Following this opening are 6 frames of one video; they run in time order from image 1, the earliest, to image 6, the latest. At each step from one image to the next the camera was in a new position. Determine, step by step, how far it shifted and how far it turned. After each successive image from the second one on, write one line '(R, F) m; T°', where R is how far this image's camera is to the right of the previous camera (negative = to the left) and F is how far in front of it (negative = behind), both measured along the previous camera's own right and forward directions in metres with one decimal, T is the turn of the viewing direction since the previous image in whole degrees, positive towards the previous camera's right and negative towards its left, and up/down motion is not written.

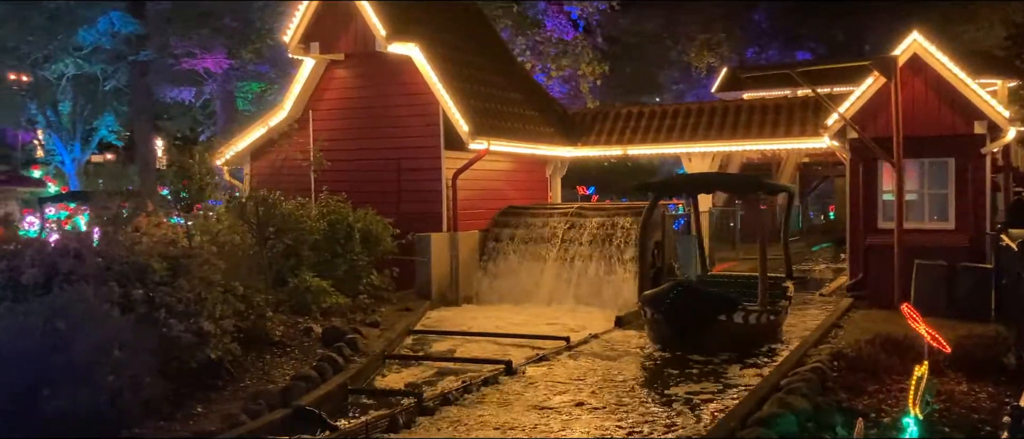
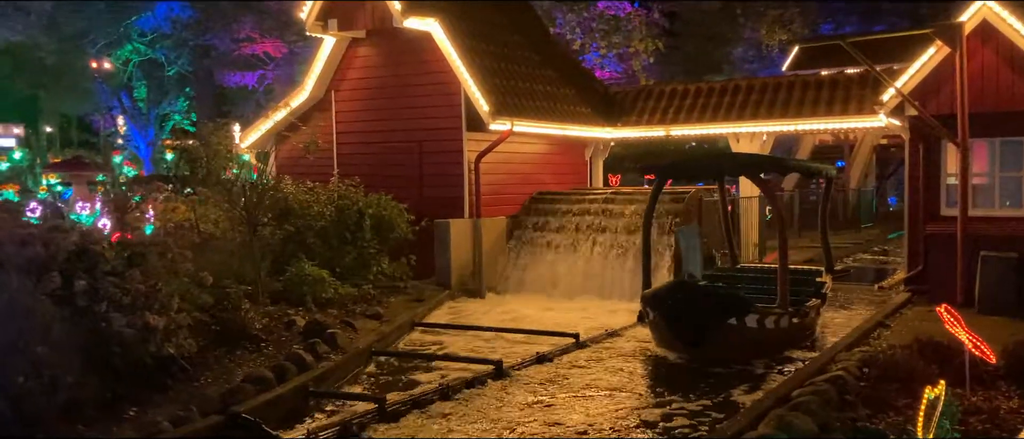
(+0.9, +0.9) m; -5°
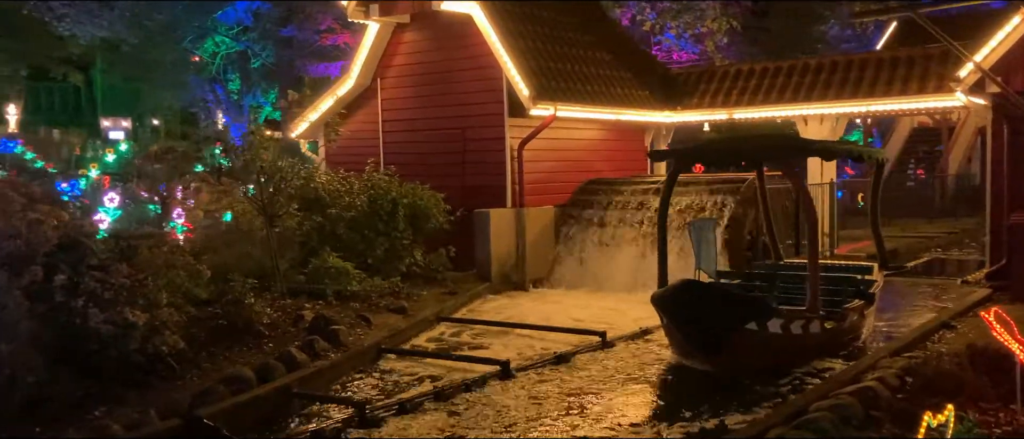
(+0.8, +0.6) m; -6°
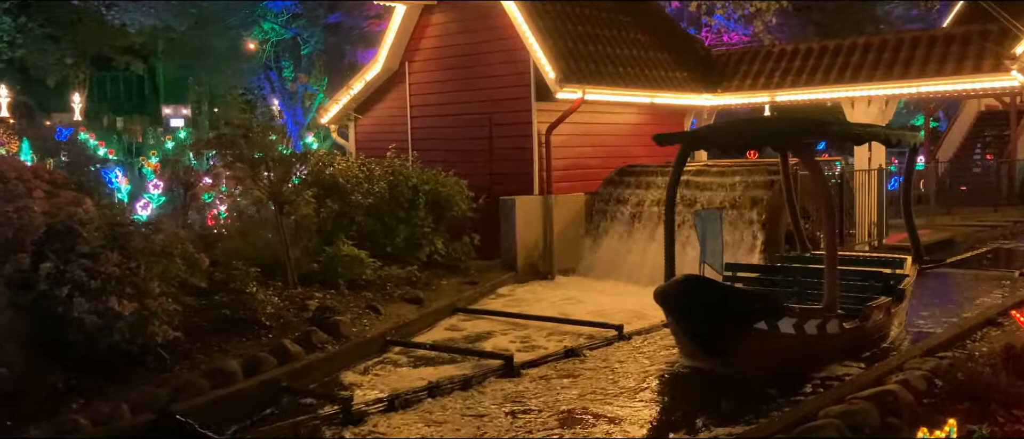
(+0.5, +0.4) m; -4°
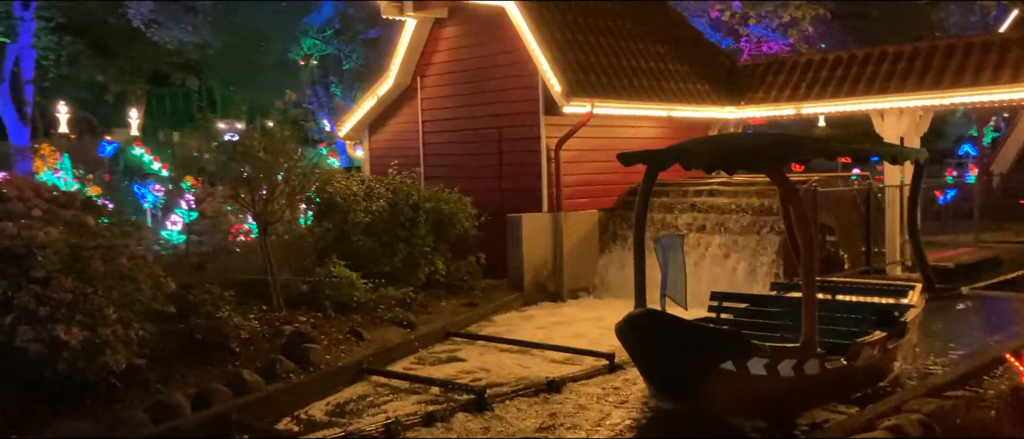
(+0.7, +0.5) m; -4°
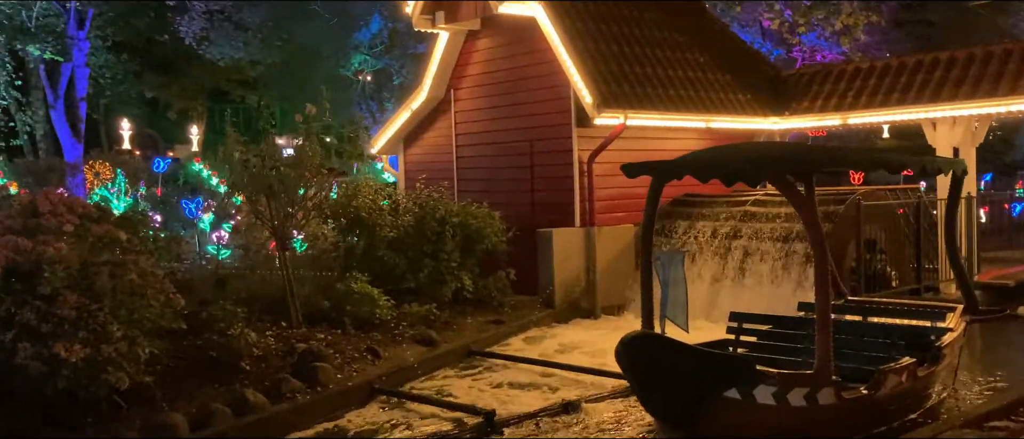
(+0.4, +0.3) m; -4°
